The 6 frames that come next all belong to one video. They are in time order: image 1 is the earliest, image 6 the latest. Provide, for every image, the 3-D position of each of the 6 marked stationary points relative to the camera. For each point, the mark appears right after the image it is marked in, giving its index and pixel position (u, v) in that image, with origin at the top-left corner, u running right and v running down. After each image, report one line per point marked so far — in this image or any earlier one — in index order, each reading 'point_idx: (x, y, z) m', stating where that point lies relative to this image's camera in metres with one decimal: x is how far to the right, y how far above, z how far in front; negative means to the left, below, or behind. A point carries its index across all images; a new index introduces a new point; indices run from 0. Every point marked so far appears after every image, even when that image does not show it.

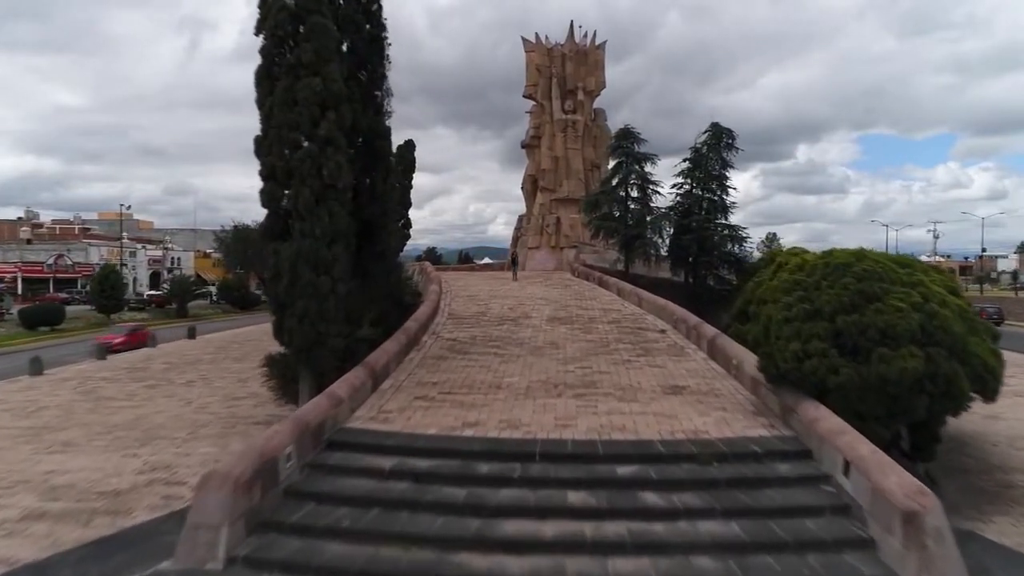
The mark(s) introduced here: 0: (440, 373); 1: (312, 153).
0: (-1.5, -1.8, +12.0) m
1: (-3.6, +2.4, +10.3) m
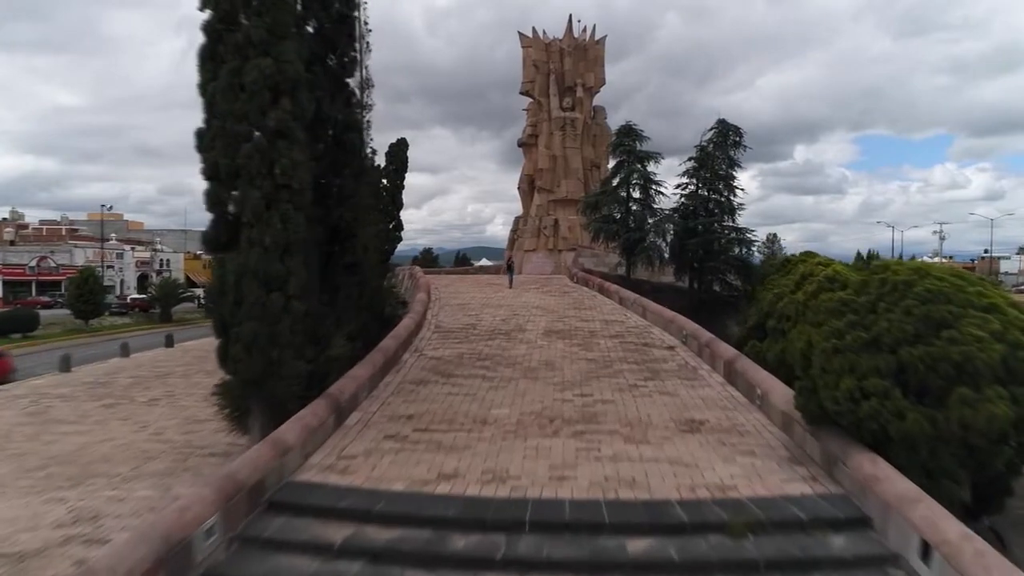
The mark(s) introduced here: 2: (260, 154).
0: (-1.7, -2.1, +10.4) m
1: (-3.8, +2.1, +8.7) m
2: (-3.8, +2.0, +8.7) m
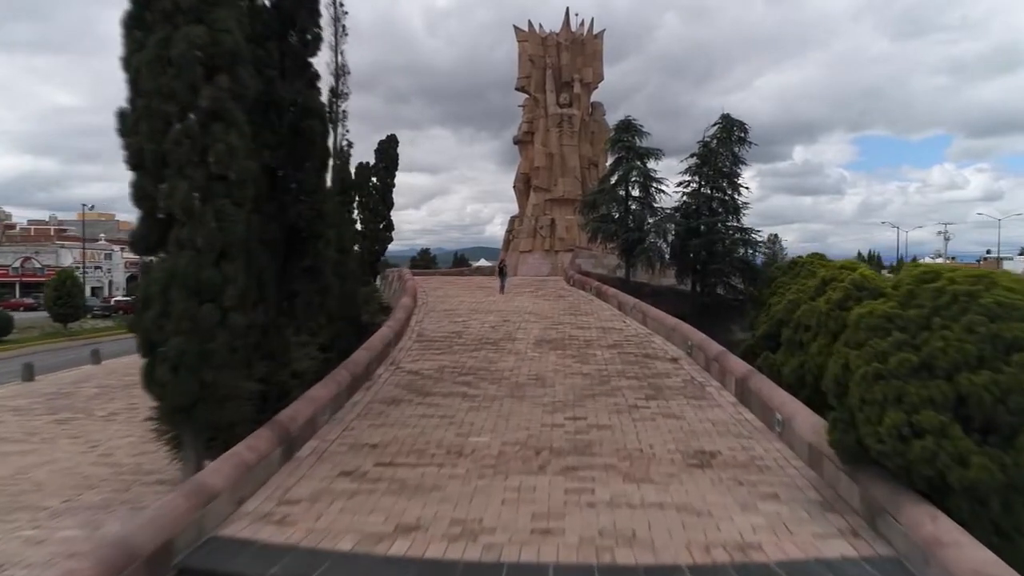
0: (-2.0, -2.2, +9.0) m
1: (-4.1, +2.0, +7.3) m
2: (-4.1, +1.9, +7.4) m
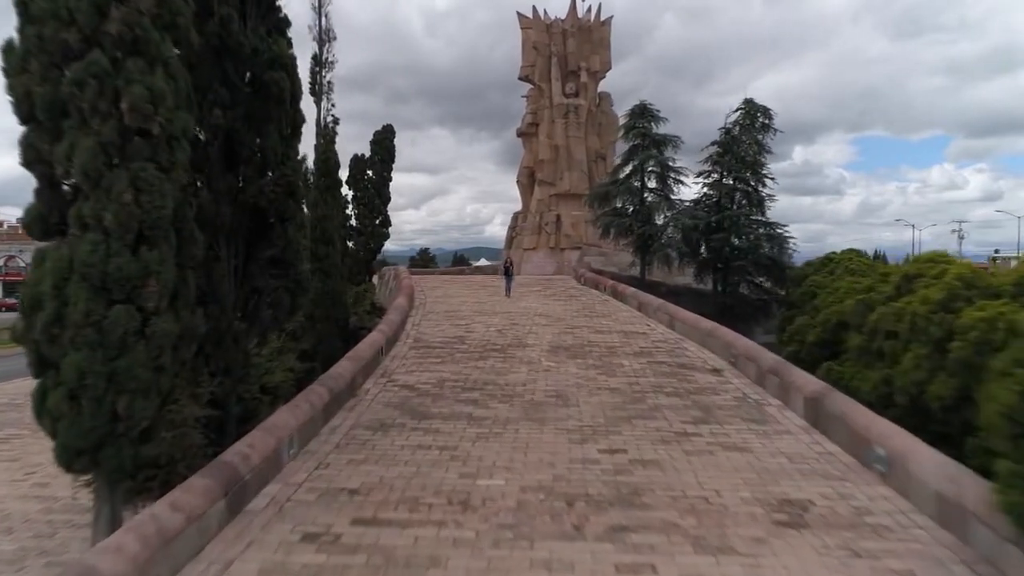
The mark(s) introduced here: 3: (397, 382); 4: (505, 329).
0: (-1.8, -2.2, +7.0) m
1: (-3.8, +2.0, +5.3) m
2: (-3.9, +1.9, +5.4) m
3: (-2.1, -1.7, +10.4) m
4: (-0.2, -1.1, +14.7) m
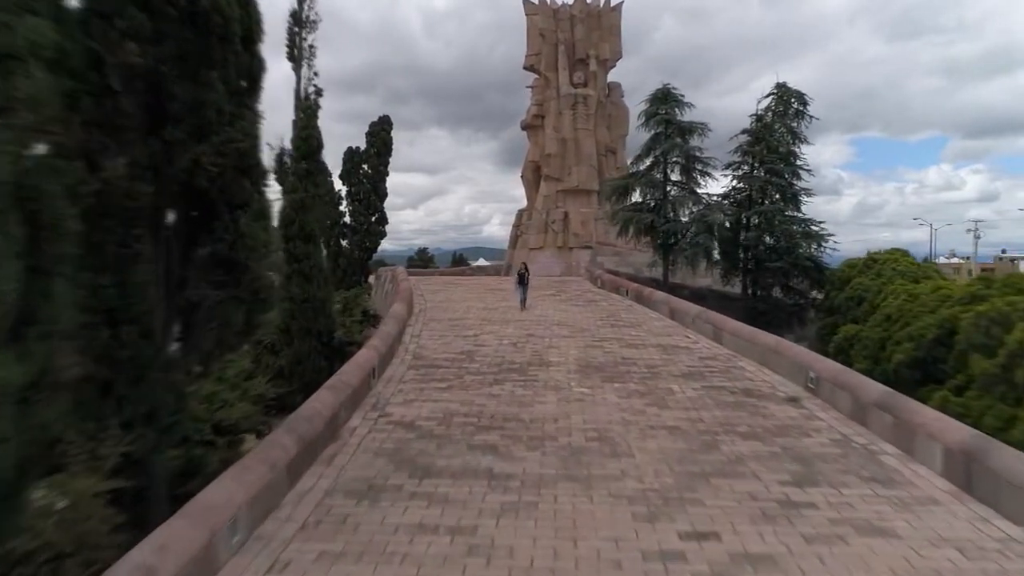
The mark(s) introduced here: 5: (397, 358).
0: (-1.4, -2.3, +4.8) m
1: (-3.4, +1.9, +3.1) m
2: (-3.5, +1.8, +3.1) m
3: (-1.7, -1.8, +8.1) m
4: (+0.2, -1.2, +12.5) m
5: (-2.2, -1.4, +11.2) m
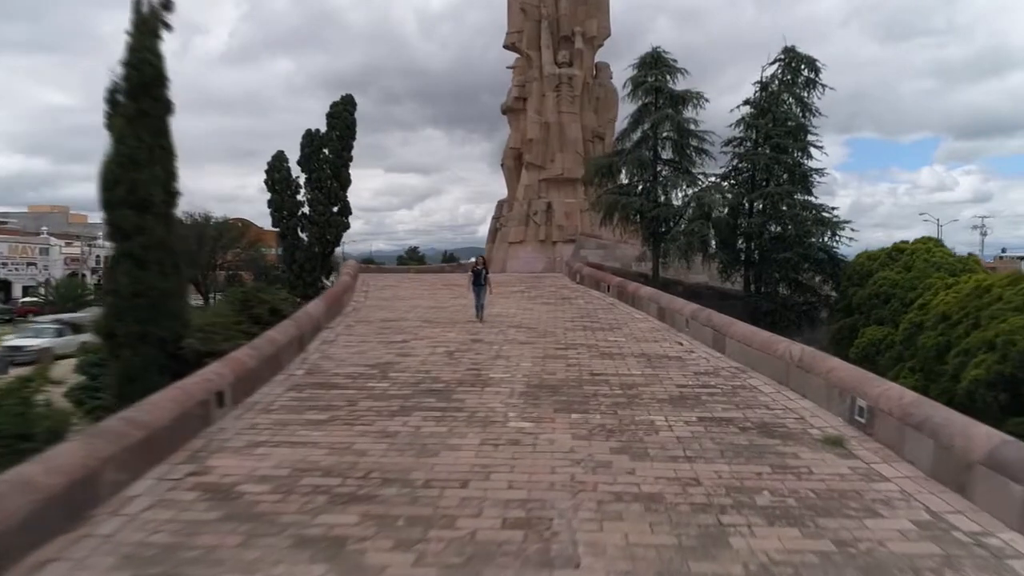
0: (-2.4, -2.1, +1.8) m
1: (-4.4, +2.1, +0.1) m
2: (-4.4, +2.0, +0.1) m
3: (-2.7, -1.7, +5.1) m
4: (-0.9, -1.0, +9.5) m
5: (-3.3, -1.2, +8.2) m
